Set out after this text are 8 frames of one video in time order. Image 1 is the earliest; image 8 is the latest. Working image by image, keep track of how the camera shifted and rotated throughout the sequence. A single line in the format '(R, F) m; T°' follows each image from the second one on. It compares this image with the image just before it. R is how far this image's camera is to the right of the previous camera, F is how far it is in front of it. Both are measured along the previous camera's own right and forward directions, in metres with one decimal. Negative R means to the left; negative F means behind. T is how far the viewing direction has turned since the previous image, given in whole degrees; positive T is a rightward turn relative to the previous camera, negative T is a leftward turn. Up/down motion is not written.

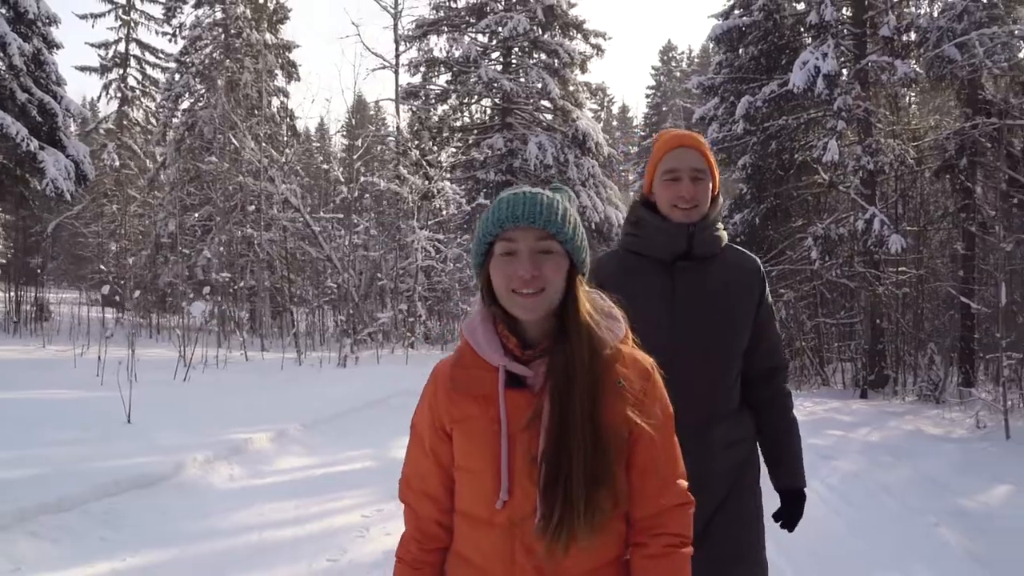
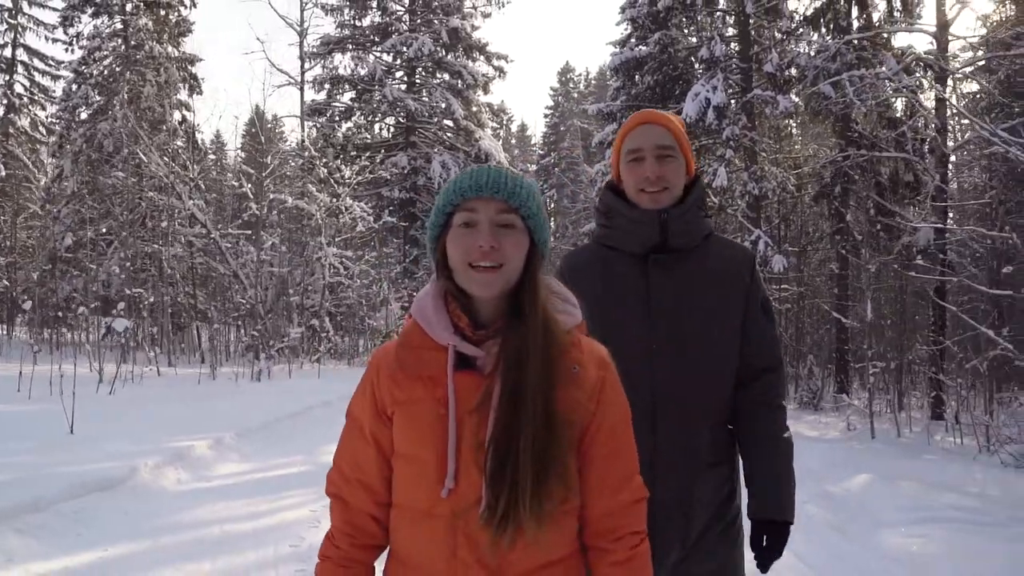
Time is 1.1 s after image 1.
(-0.2, -0.4) m; +6°
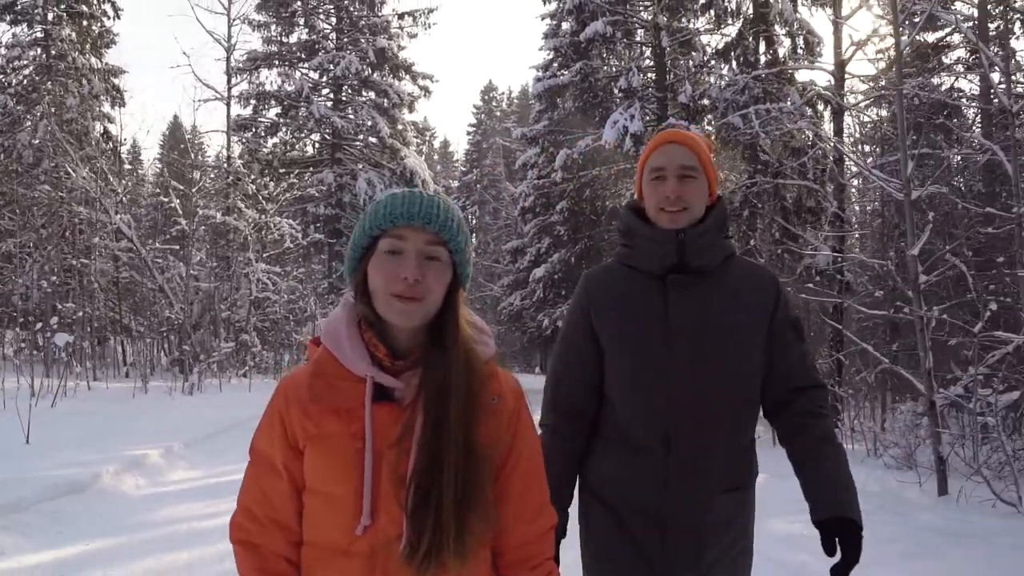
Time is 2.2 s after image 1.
(-0.1, -0.5) m; +5°
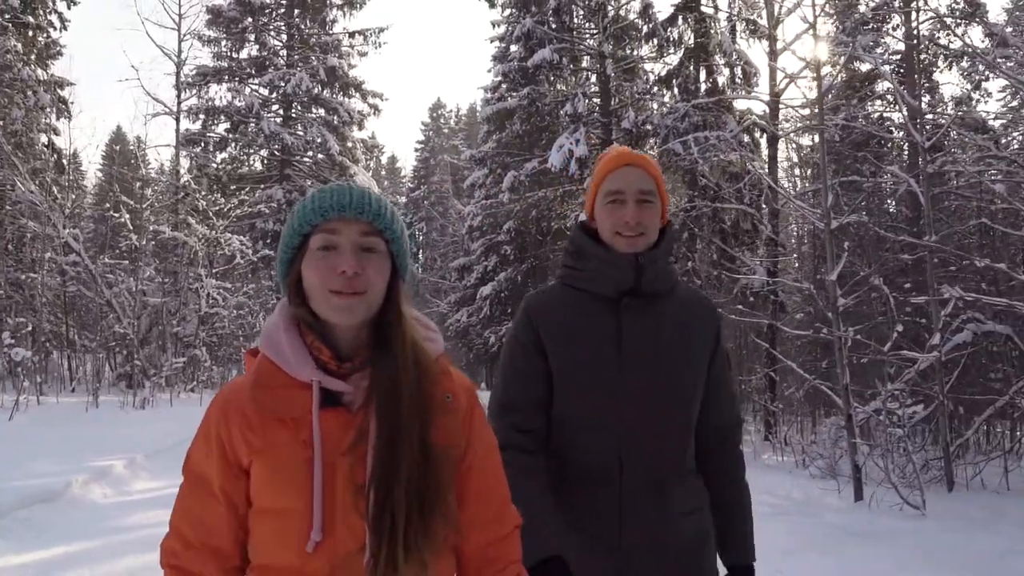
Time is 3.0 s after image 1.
(0.0, -0.3) m; +3°
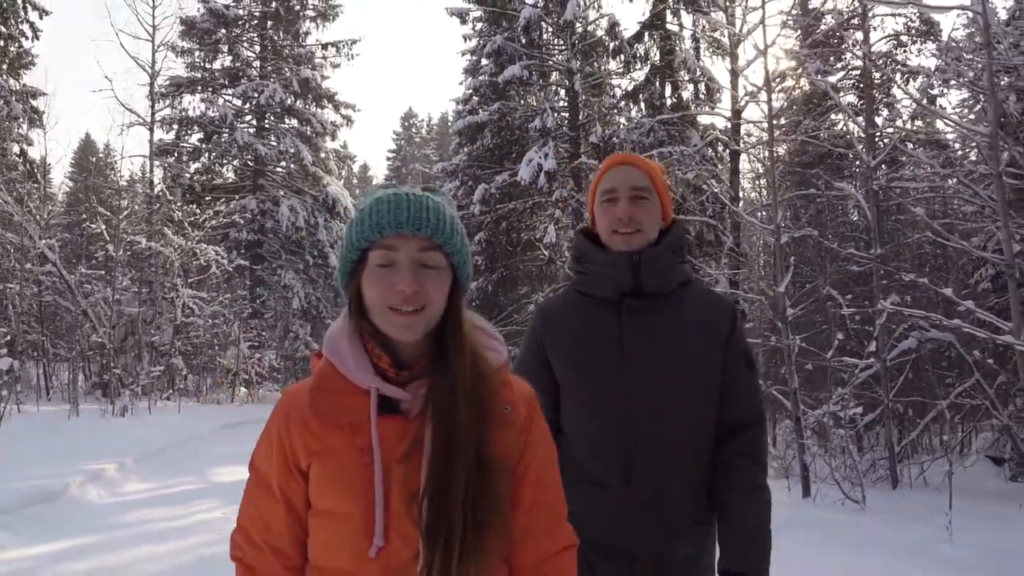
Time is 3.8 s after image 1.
(0.0, -0.4) m; +2°
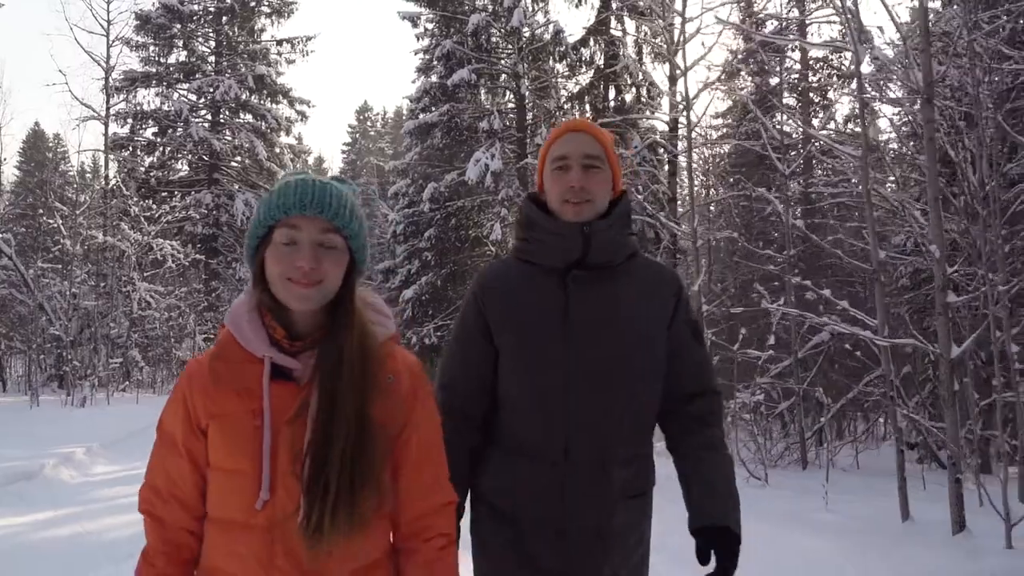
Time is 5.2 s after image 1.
(+0.1, -0.6) m; +3°
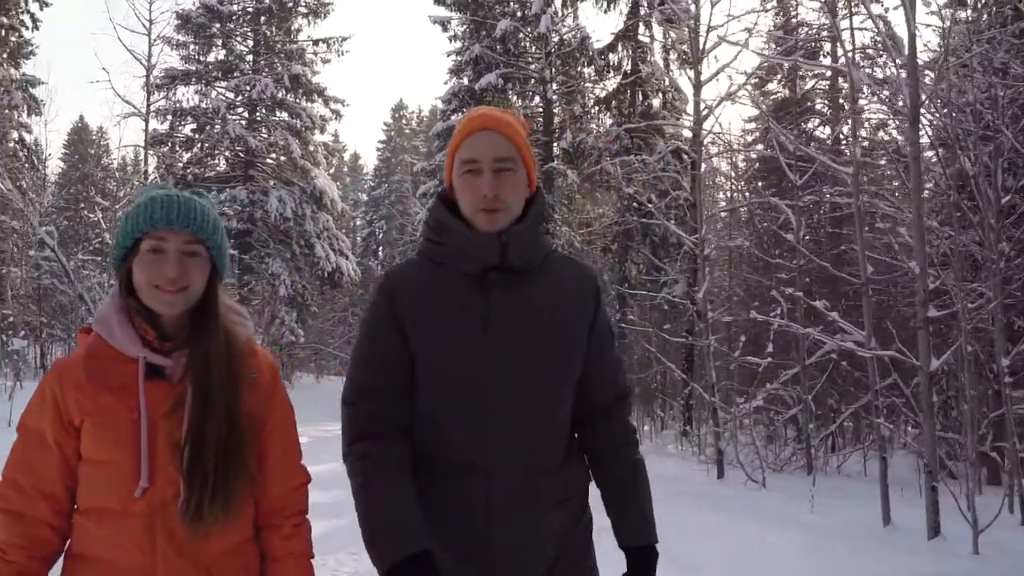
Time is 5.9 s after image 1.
(+0.2, -0.3) m; -2°
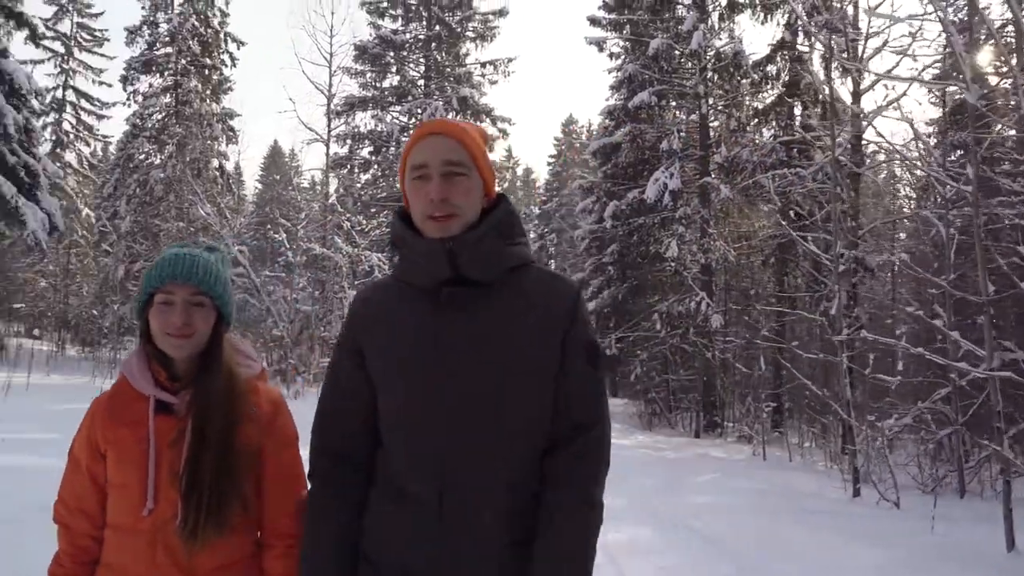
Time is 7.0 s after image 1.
(+0.3, -0.3) m; -11°
